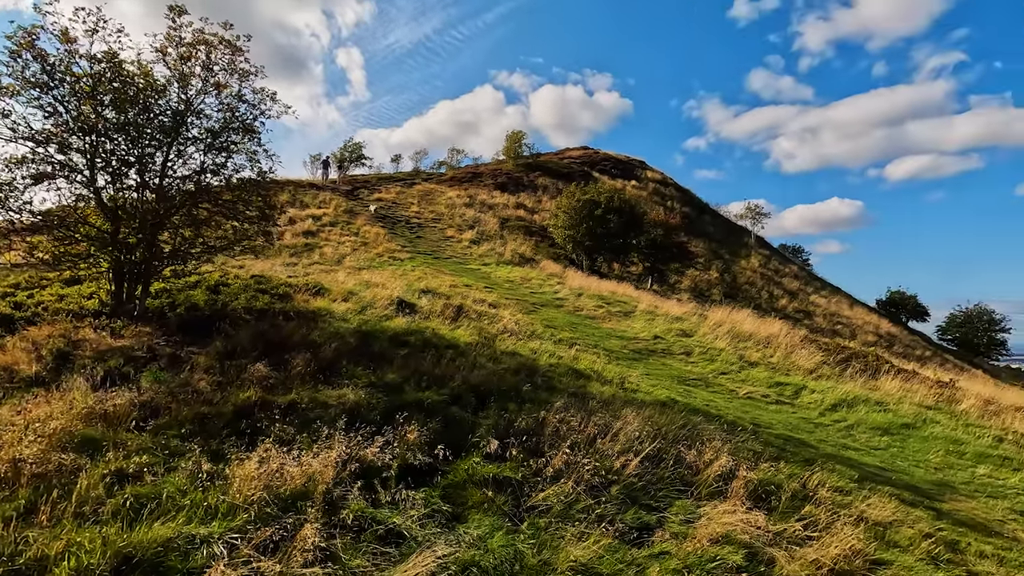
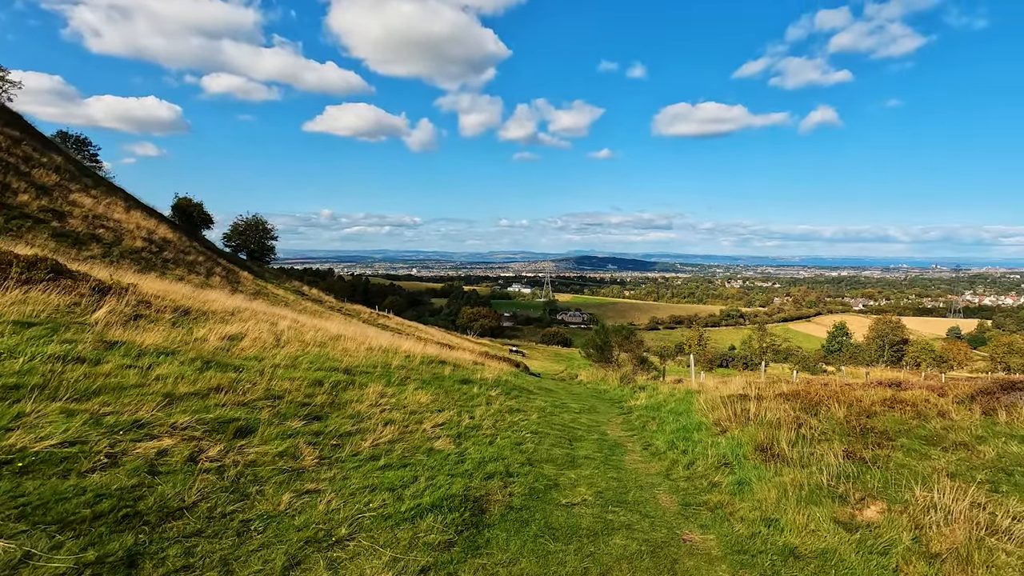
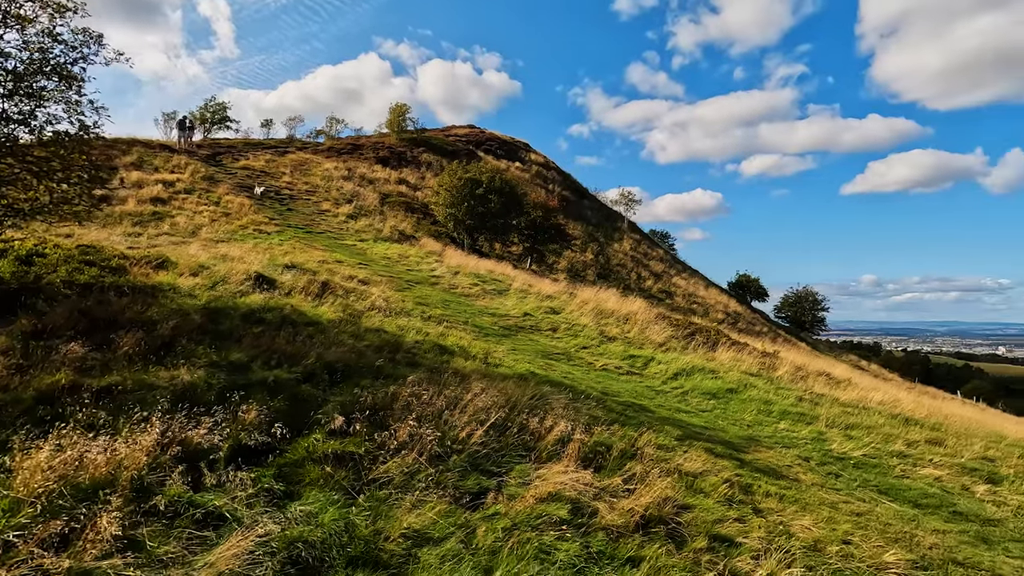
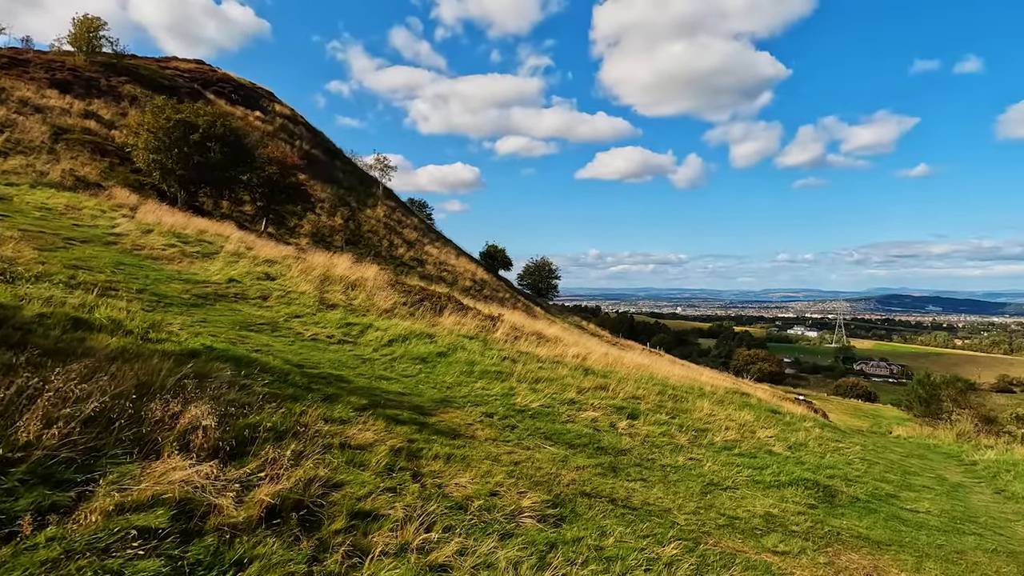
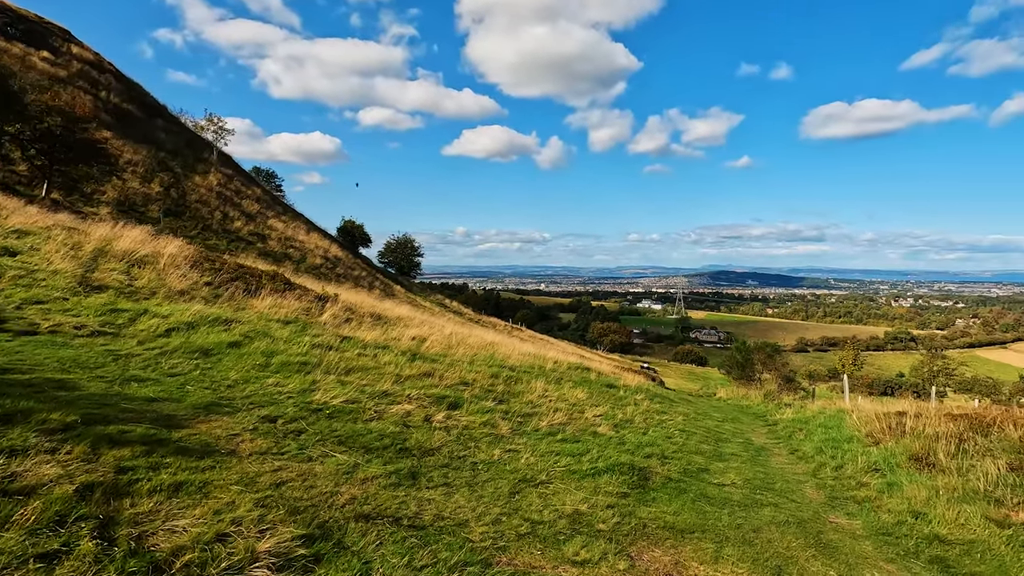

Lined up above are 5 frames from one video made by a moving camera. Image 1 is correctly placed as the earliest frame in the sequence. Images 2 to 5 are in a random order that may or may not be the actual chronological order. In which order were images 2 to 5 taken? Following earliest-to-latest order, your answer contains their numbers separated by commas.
3, 4, 5, 2
